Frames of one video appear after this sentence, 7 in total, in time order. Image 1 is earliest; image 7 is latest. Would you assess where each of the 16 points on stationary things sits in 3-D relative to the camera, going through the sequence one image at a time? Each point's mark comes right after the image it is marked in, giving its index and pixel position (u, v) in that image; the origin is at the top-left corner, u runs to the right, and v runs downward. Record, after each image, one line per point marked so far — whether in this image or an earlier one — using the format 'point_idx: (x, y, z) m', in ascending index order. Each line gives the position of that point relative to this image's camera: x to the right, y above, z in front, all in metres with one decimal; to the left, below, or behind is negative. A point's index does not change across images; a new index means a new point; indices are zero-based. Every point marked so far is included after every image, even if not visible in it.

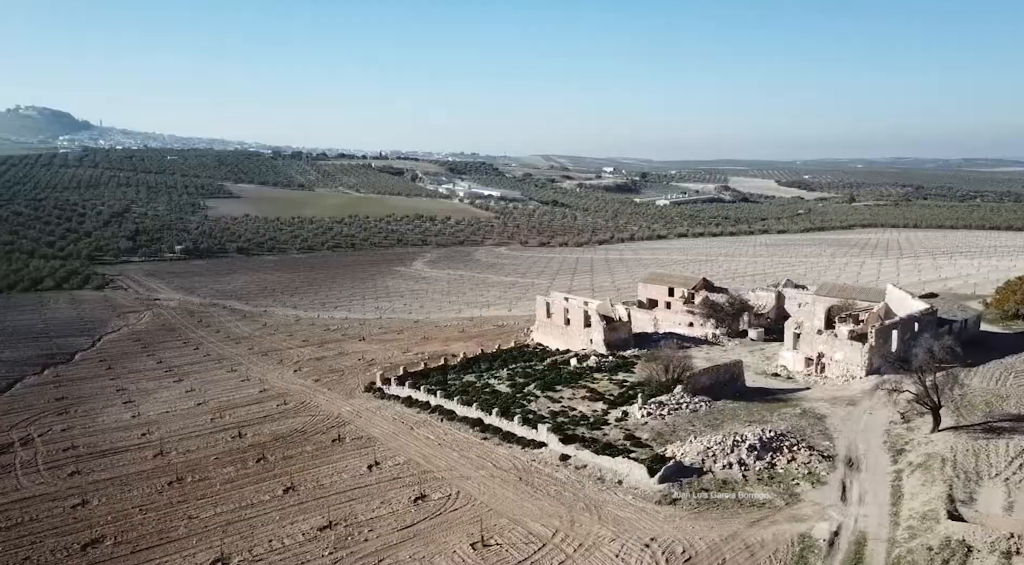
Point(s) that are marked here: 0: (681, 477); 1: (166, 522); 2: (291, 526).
0: (+3.8, -4.5, +17.7) m
1: (-8.0, -5.5, +17.7) m
2: (-4.9, -5.4, +16.9) m
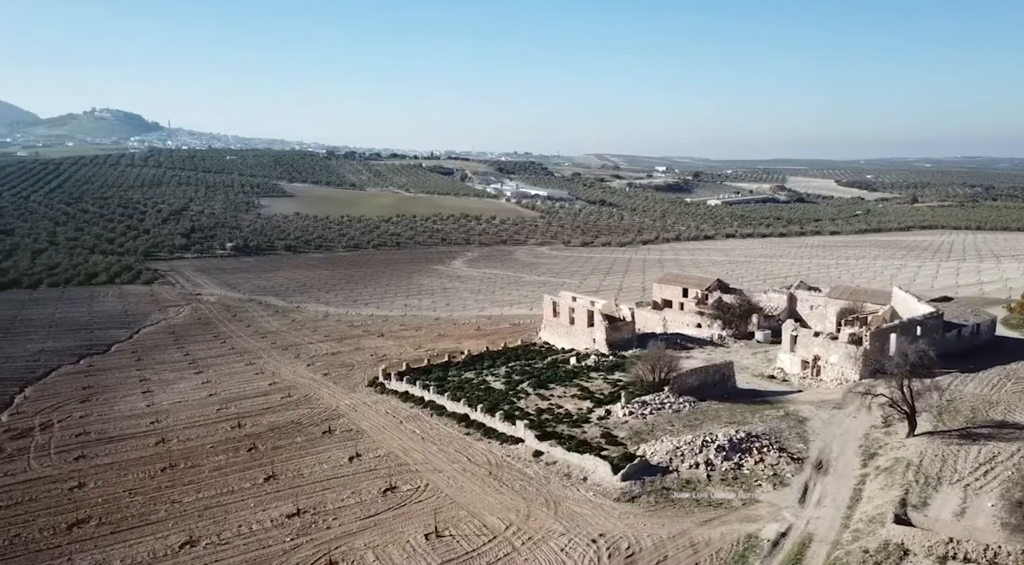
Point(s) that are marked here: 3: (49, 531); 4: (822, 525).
0: (+3.0, -4.4, +17.8) m
1: (-8.8, -5.4, +18.6) m
2: (-5.7, -5.3, +17.5) m
3: (-10.6, -5.7, +17.6) m
4: (+6.0, -4.7, +14.9) m
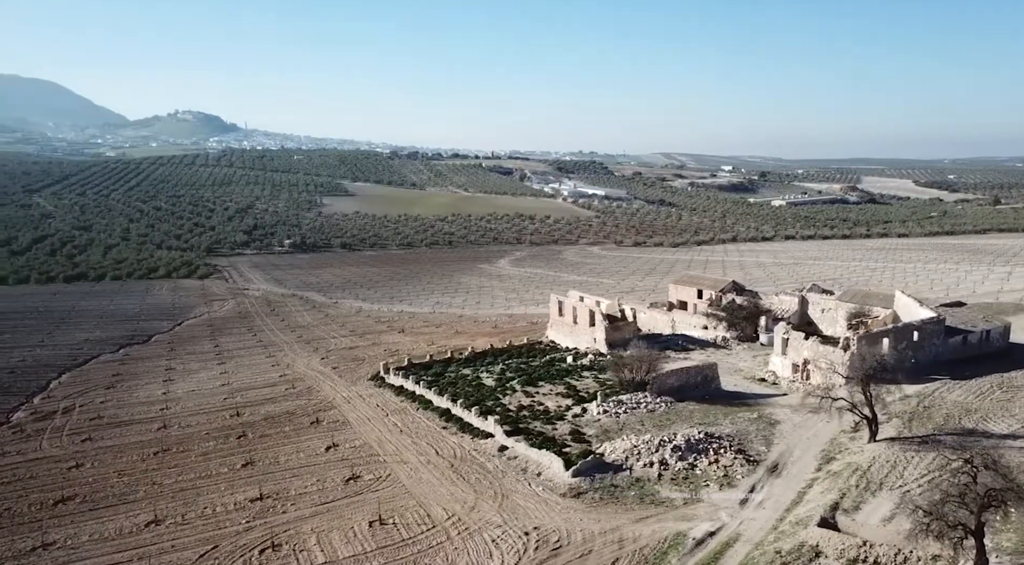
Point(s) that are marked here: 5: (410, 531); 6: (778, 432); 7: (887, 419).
0: (+1.9, -4.4, +18.0) m
1: (-9.8, -5.2, +19.7) m
2: (-6.8, -5.1, +18.4) m
3: (-11.7, -5.5, +18.9) m
4: (+4.6, -4.7, +14.9) m
5: (-2.1, -5.1, +15.7) m
6: (+6.9, -3.8, +19.9) m
7: (+9.3, -3.4, +19.3) m
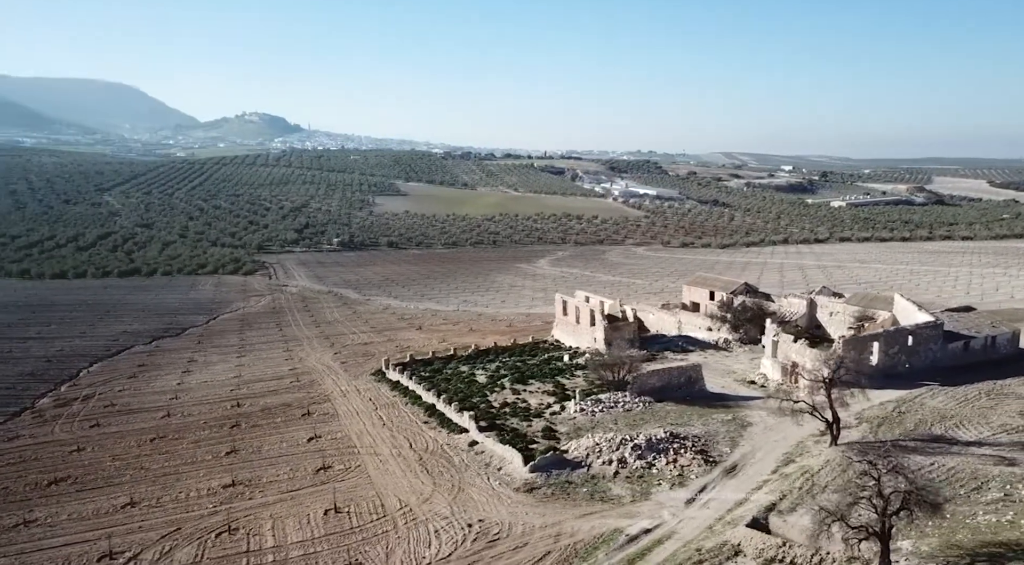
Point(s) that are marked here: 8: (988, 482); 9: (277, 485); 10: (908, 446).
0: (+1.0, -4.4, +18.3) m
1: (-10.6, -5.1, +20.8) m
2: (-7.7, -5.0, +19.3) m
3: (-12.5, -5.3, +20.1) m
4: (+3.5, -4.7, +15.0) m
5: (-3.2, -5.0, +16.2) m
6: (+6.0, -3.9, +19.8) m
7: (+8.5, -3.5, +19.0) m
8: (+9.3, -3.9, +15.1) m
9: (-5.7, -4.9, +18.6) m
10: (+8.8, -3.7, +17.2) m
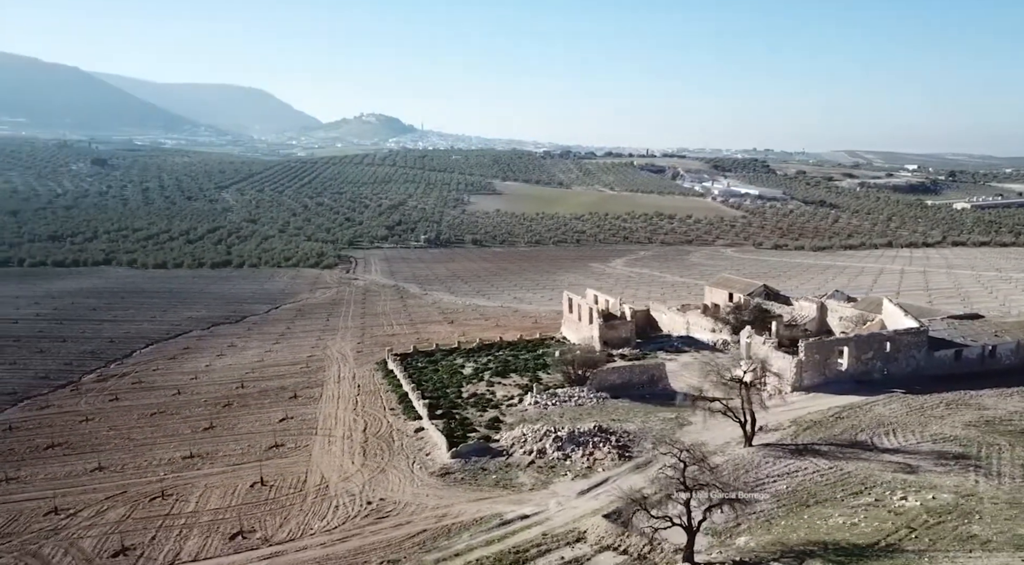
0: (-0.9, -4.3, +19.0) m
1: (-12.1, -4.7, +23.0) m
2: (-9.4, -4.7, +21.2) m
3: (-14.1, -4.9, +22.6) m
4: (+1.1, -4.6, +15.4) m
5: (-5.3, -4.8, +17.6) m
6: (+4.3, -3.8, +19.9) m
7: (+6.6, -3.5, +18.8) m
8: (+6.9, -3.9, +14.8) m
9: (-7.5, -4.6, +20.2) m
10: (+6.8, -3.7, +16.9) m
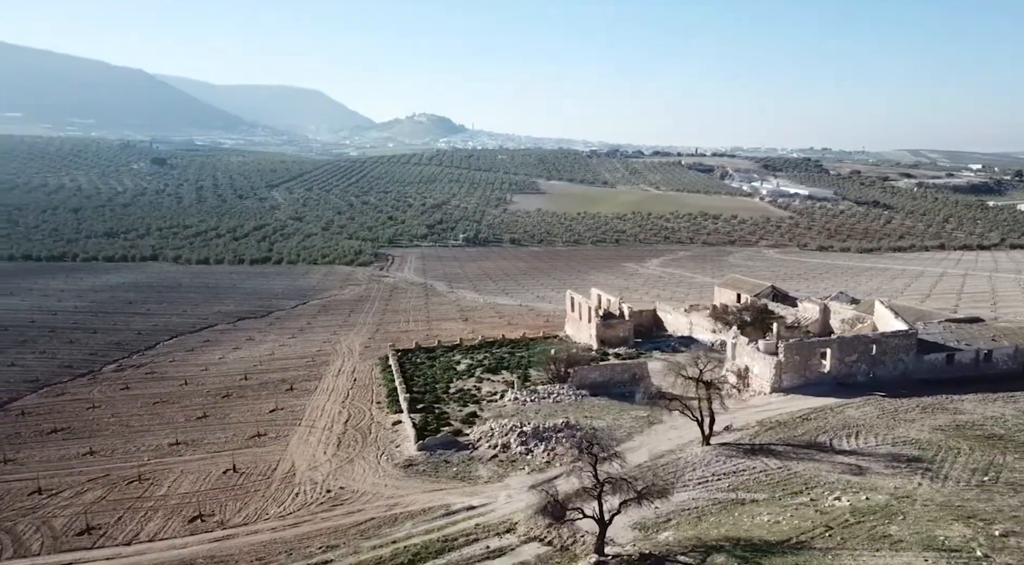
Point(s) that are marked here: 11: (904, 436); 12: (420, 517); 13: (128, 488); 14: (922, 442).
0: (-1.8, -4.2, +19.4) m
1: (-12.7, -4.5, +24.1) m
2: (-10.1, -4.5, +22.1) m
3: (-14.7, -4.6, +23.8) m
4: (0.0, -4.6, +15.8) m
5: (-6.3, -4.6, +18.2) m
6: (+3.5, -3.8, +20.0) m
7: (+5.7, -3.5, +18.7) m
8: (+5.8, -3.9, +14.7) m
9: (-8.3, -4.5, +21.0) m
10: (+5.8, -3.7, +16.9) m
11: (+8.9, -3.5, +17.6) m
12: (-1.8, -4.7, +15.4) m
13: (-8.9, -4.8, +17.9) m
14: (+9.1, -3.5, +17.0) m
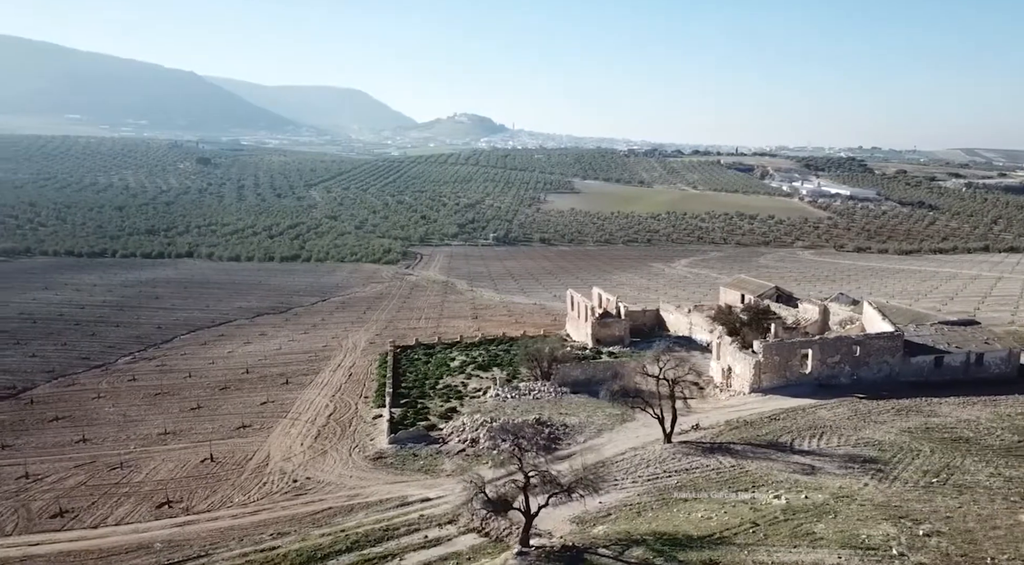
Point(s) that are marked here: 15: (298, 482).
0: (-2.6, -4.1, +19.8) m
1: (-13.2, -4.3, +25.0) m
2: (-10.8, -4.3, +22.9) m
3: (-15.3, -4.5, +24.8) m
4: (-0.9, -4.5, +16.1) m
5: (-7.1, -4.5, +18.9) m
6: (+2.7, -3.8, +20.1) m
7: (+4.9, -3.5, +18.7) m
8: (+4.8, -3.9, +14.8) m
9: (-8.9, -4.3, +21.7) m
10: (+4.9, -3.7, +16.9) m
11: (+8.1, -3.5, +17.4) m
12: (-2.8, -4.6, +15.8) m
13: (-9.8, -4.6, +18.7) m
14: (+8.2, -3.5, +16.9) m
15: (-4.9, -4.6, +17.7) m
